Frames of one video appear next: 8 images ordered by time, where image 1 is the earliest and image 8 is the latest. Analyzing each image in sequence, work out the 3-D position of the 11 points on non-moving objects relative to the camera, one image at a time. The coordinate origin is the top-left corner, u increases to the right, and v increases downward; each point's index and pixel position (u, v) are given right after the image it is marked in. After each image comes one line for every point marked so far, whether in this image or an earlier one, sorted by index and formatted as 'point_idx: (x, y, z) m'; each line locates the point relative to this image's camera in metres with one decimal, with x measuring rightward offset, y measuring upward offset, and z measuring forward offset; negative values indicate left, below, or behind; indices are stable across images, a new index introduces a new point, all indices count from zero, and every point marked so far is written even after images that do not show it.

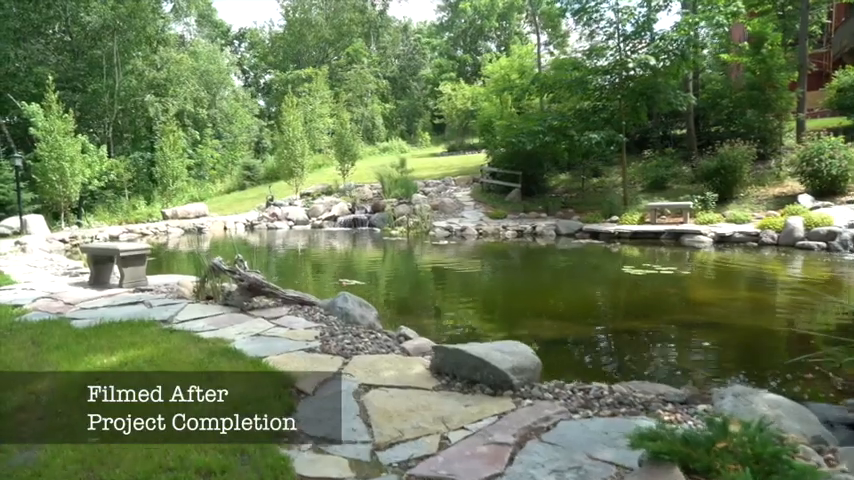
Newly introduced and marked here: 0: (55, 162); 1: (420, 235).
0: (-10.1, +2.1, +16.1) m
1: (-0.2, +0.1, +15.7) m
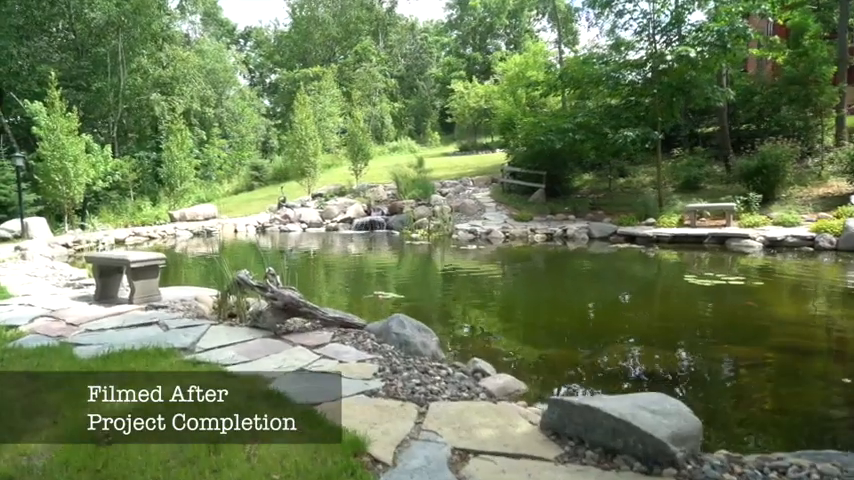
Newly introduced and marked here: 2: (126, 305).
0: (-9.6, +2.0, +15.4) m
1: (+0.4, 0.0, +14.9) m
2: (-2.9, -0.6, +5.7) m
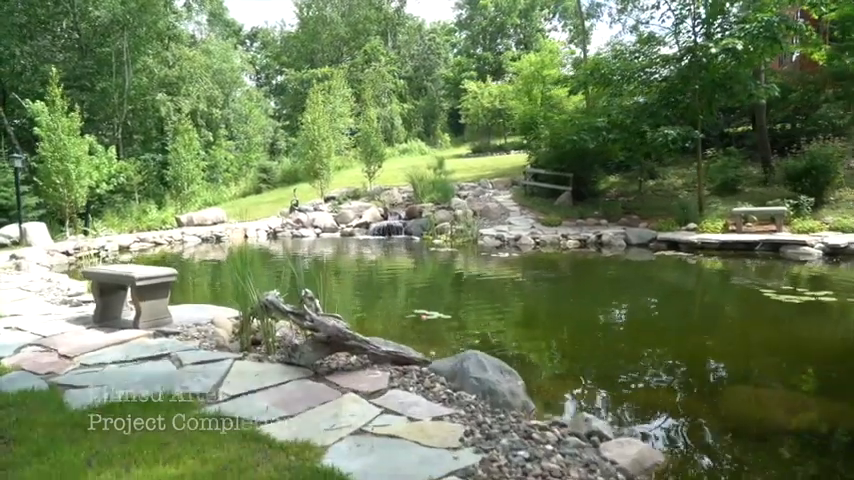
0: (-9.0, +1.9, +14.6) m
1: (+0.9, -0.1, +14.0) m
2: (-2.4, -0.7, +4.8) m
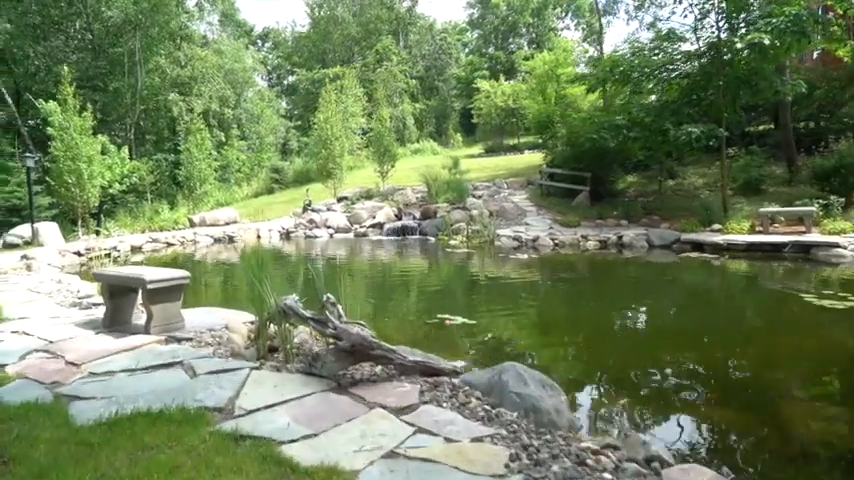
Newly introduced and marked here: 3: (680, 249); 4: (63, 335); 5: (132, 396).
0: (-8.7, +1.9, +14.4) m
1: (+1.3, -0.1, +13.7) m
2: (-2.2, -0.7, +4.6) m
3: (+5.2, -0.2, +12.1) m
4: (-2.8, -0.7, +4.6) m
5: (-1.6, -0.9, +3.3) m
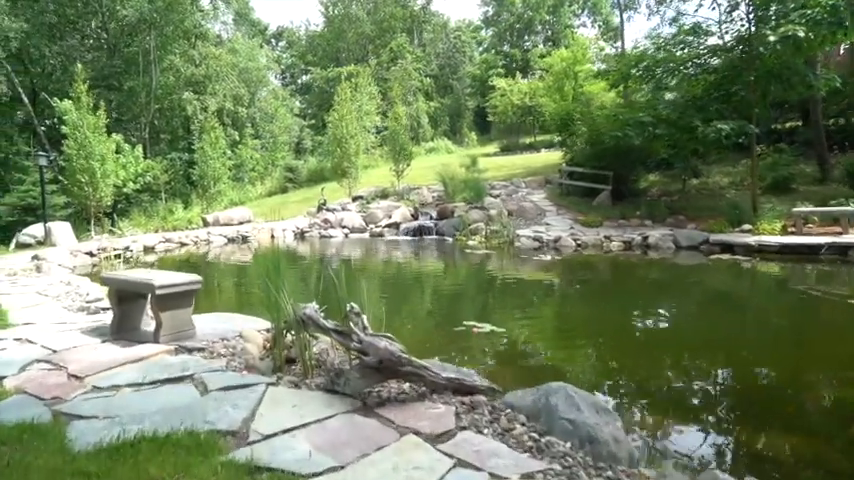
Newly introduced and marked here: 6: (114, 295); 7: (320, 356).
0: (-8.3, +1.9, +14.3) m
1: (+1.7, -0.1, +13.3) m
2: (-2.0, -0.8, +4.3) m
3: (+5.5, -0.2, +11.6) m
4: (-2.6, -0.8, +4.3) m
5: (-1.5, -0.9, +3.0) m
6: (-2.5, -0.4, +4.6) m
7: (-0.7, -0.8, +3.8) m
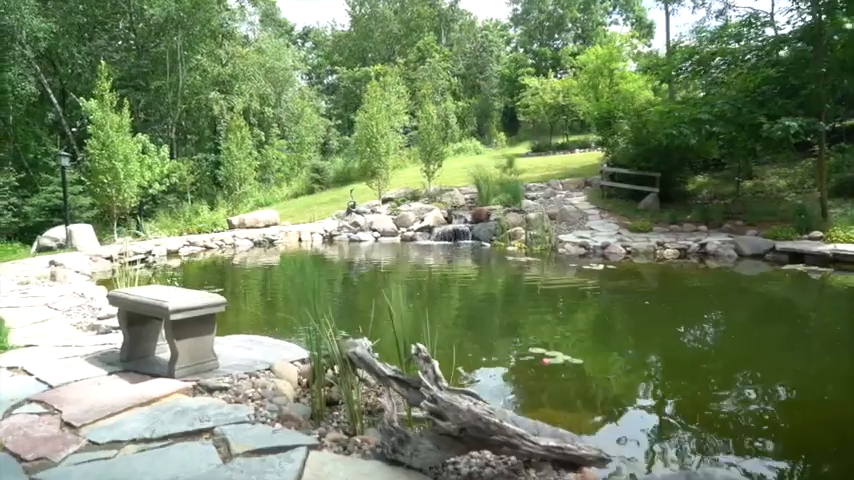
0: (-7.4, +1.8, +13.8) m
1: (+2.5, -0.3, +12.5) m
2: (-1.6, -0.8, +3.6) m
3: (+6.2, -0.3, +10.6) m
4: (-2.2, -0.8, +3.6) m
5: (-1.1, -1.0, +2.3) m
6: (-2.0, -0.5, +3.9) m
7: (-0.3, -0.8, +3.1) m
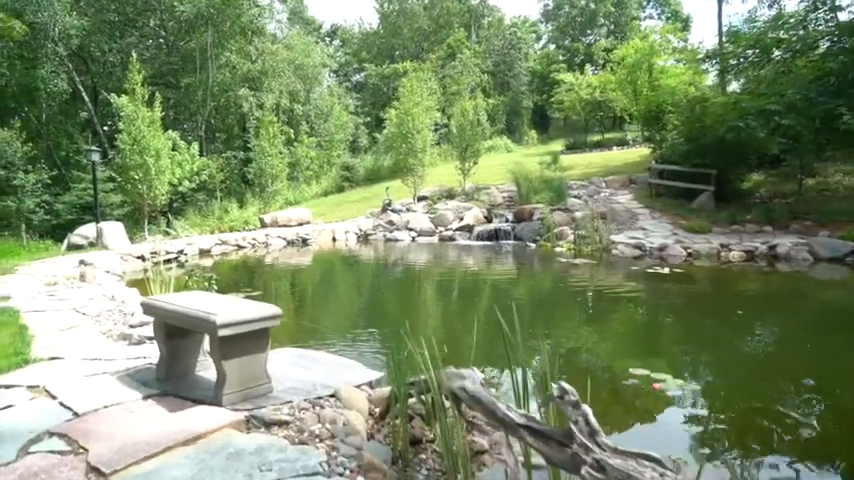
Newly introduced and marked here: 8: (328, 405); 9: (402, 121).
0: (-6.5, +1.8, +13.4) m
1: (+3.3, -0.3, +11.7) m
2: (-1.1, -0.8, +3.0) m
3: (+7.0, -0.4, +9.7) m
4: (-1.7, -0.8, +3.1) m
5: (-0.7, -1.0, +1.7) m
6: (-1.5, -0.5, +3.4) m
7: (+0.2, -0.8, +2.4) m
8: (-0.5, -0.8, +3.0) m
9: (-0.8, +3.6, +17.9) m
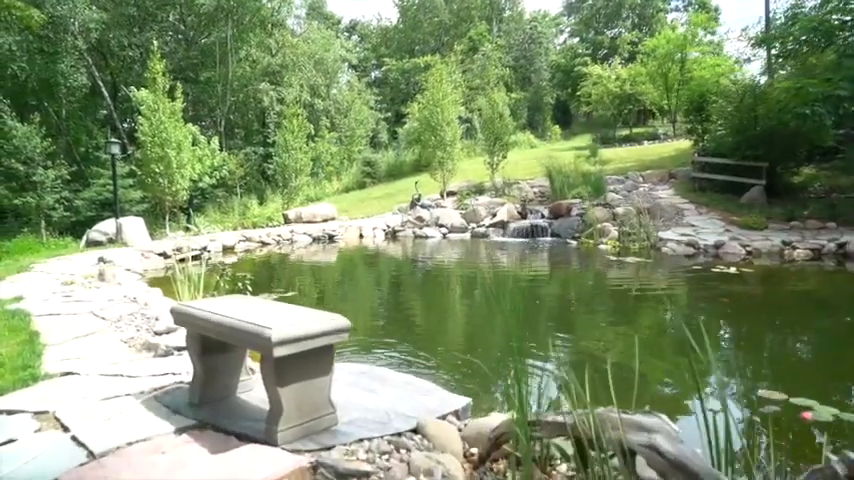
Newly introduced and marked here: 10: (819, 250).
0: (-5.8, +1.9, +12.9) m
1: (+4.0, -0.2, +10.9) m
2: (-0.7, -0.8, +2.4) m
3: (+7.6, -0.3, +8.9) m
4: (-1.3, -0.8, +2.4) m
5: (-0.3, -0.9, +1.0) m
6: (-1.1, -0.5, +2.7) m
7: (+0.6, -0.8, +1.7) m
8: (-0.1, -0.8, +2.4) m
9: (0.0, +3.7, +17.2) m
10: (+6.4, -0.2, +9.7) m
